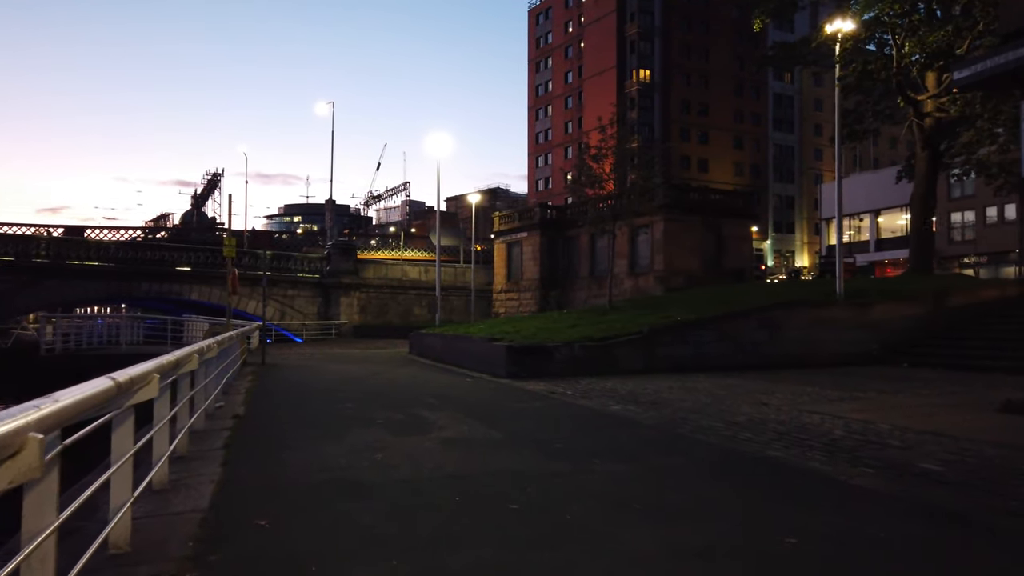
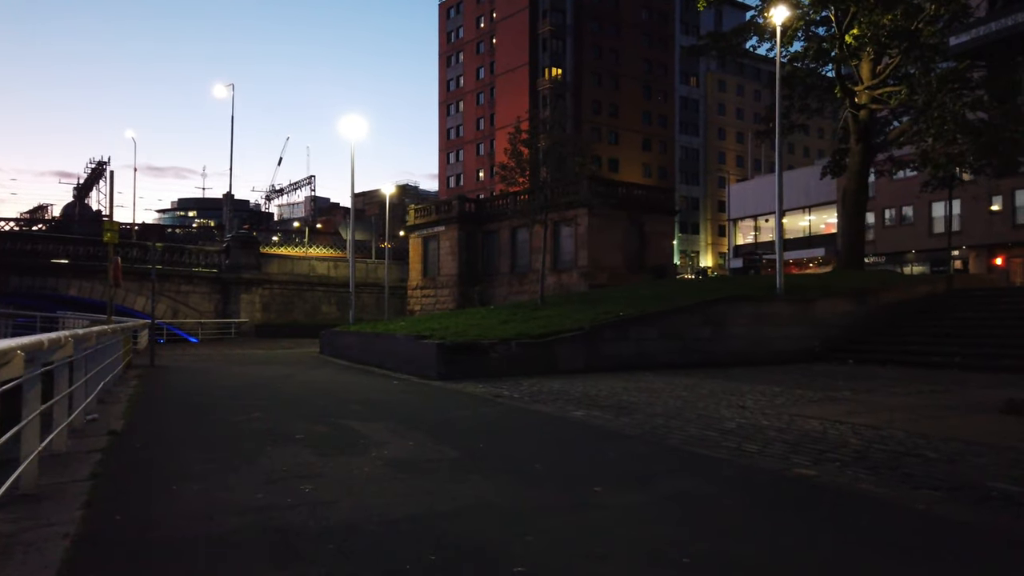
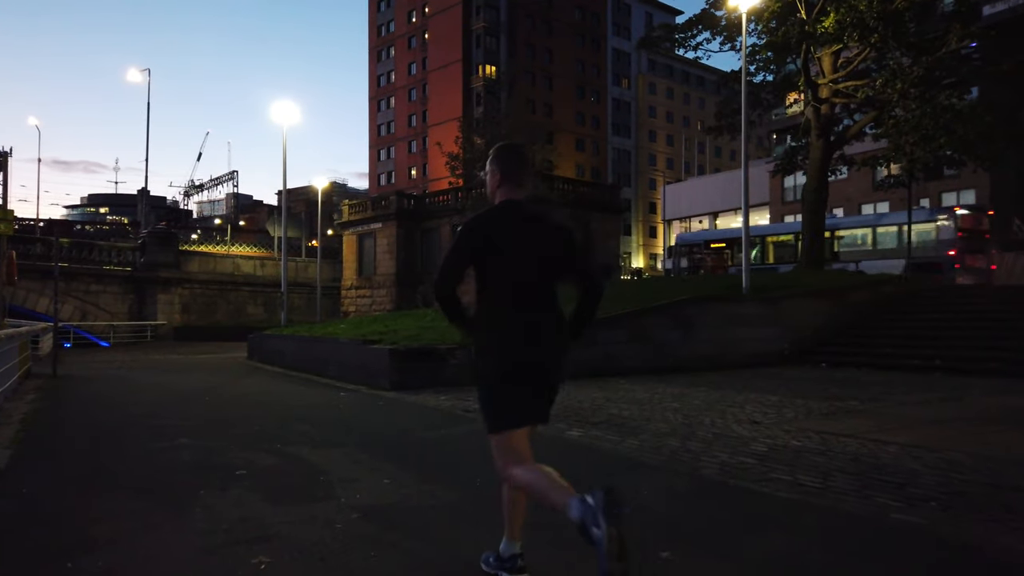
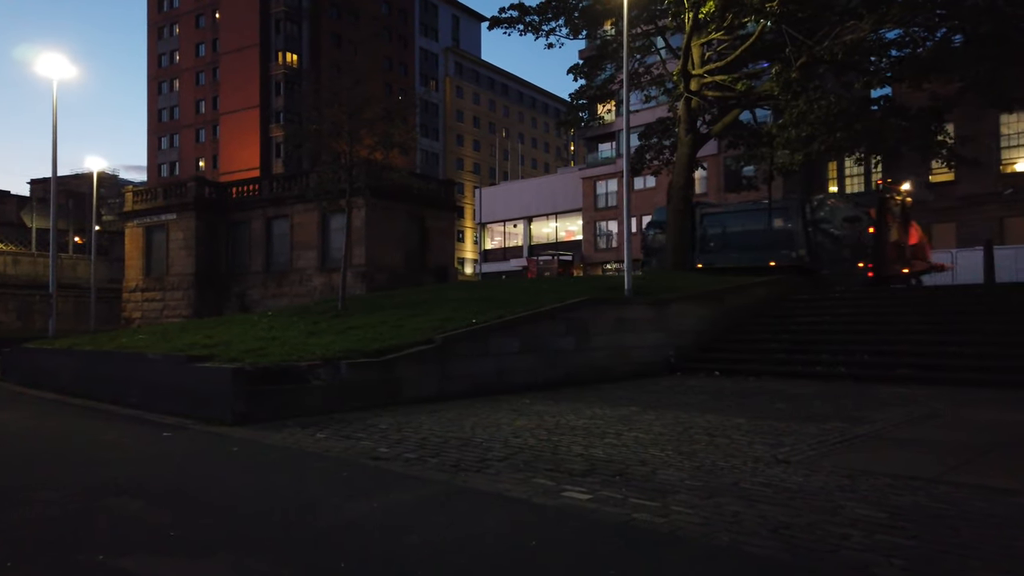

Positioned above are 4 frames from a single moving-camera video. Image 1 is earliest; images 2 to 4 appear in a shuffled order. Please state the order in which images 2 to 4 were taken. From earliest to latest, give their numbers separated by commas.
2, 3, 4
